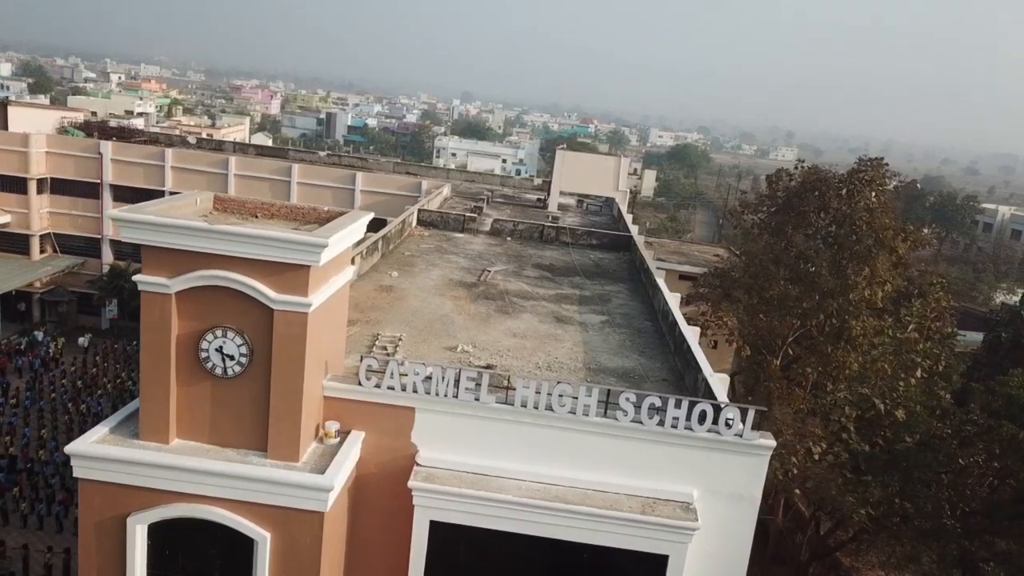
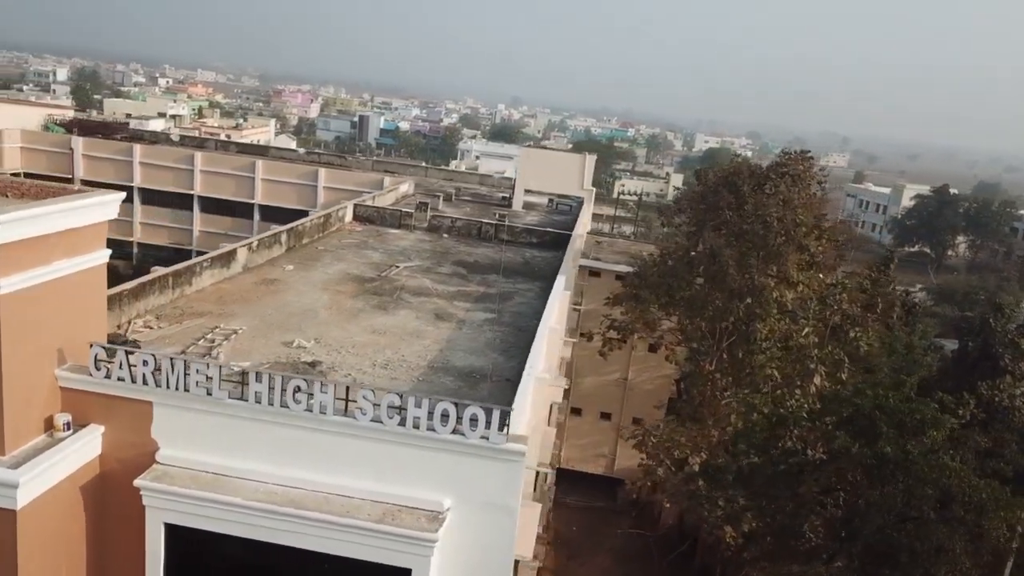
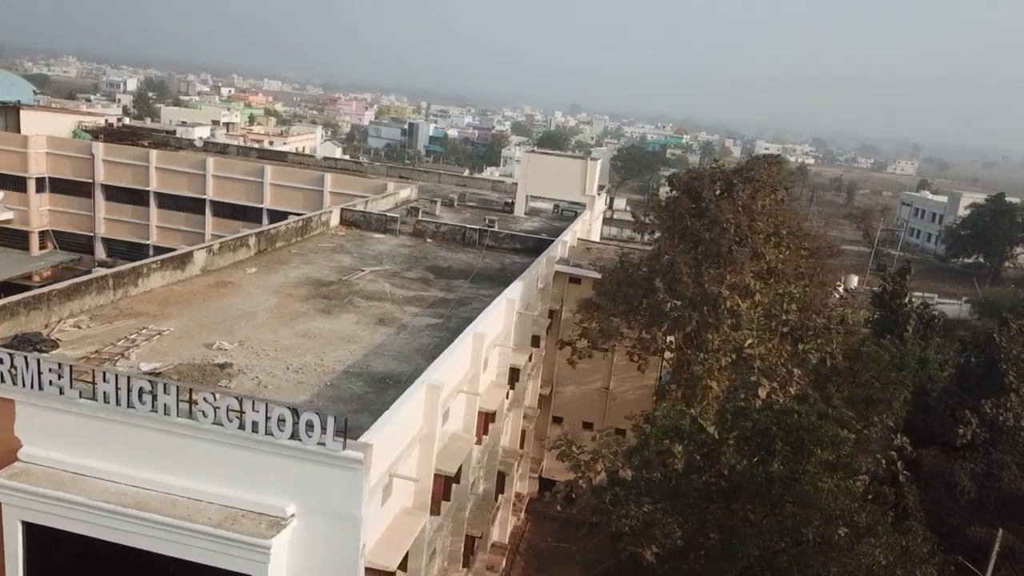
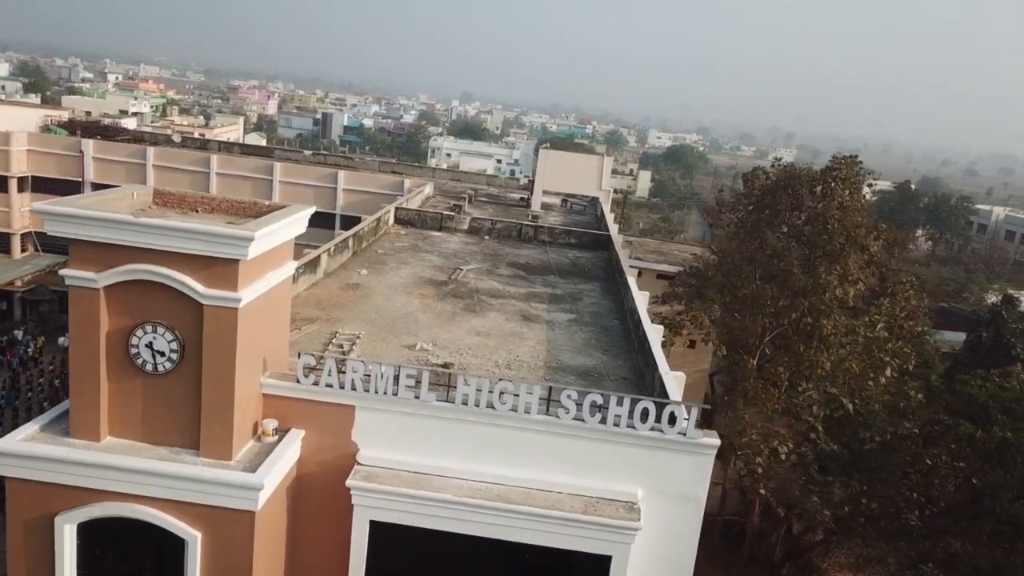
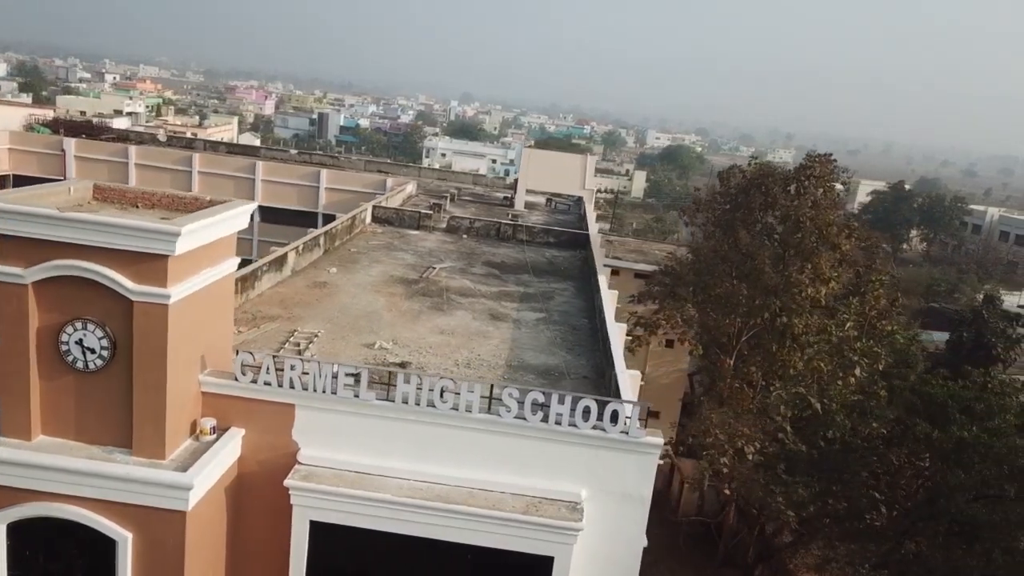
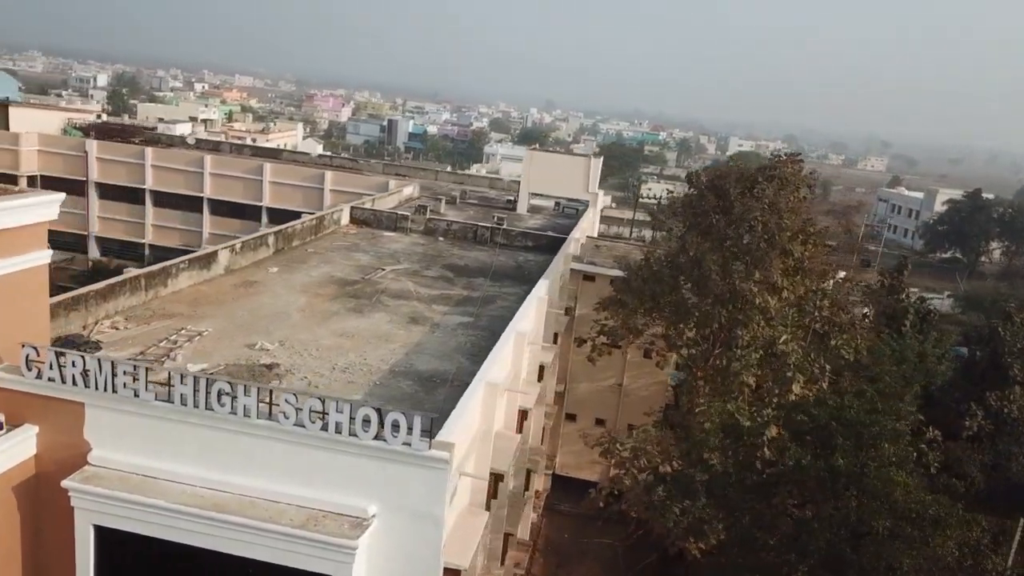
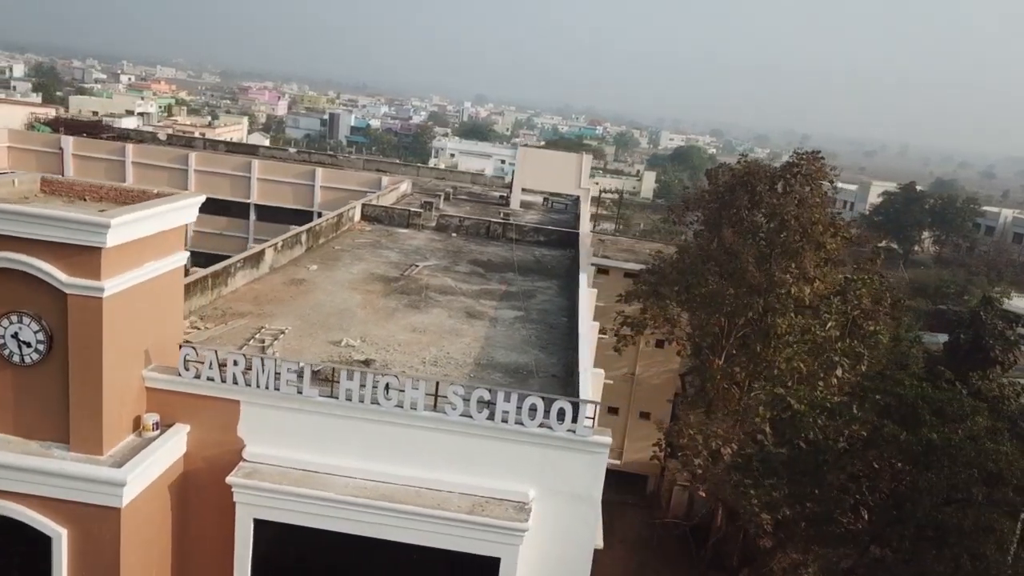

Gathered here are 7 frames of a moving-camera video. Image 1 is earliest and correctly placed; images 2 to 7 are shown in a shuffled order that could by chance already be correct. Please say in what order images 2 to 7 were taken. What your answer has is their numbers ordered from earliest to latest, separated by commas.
4, 5, 7, 2, 6, 3
